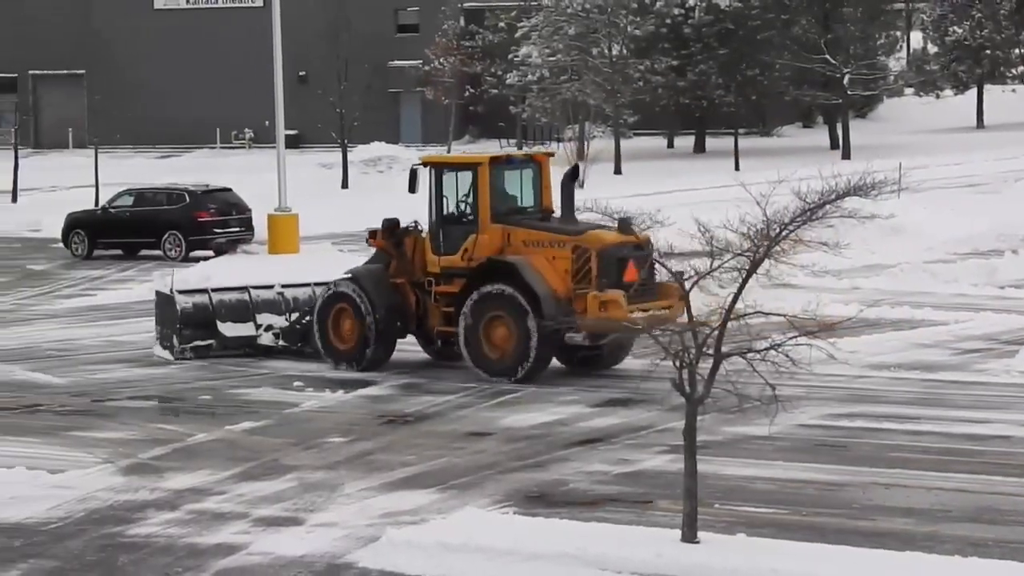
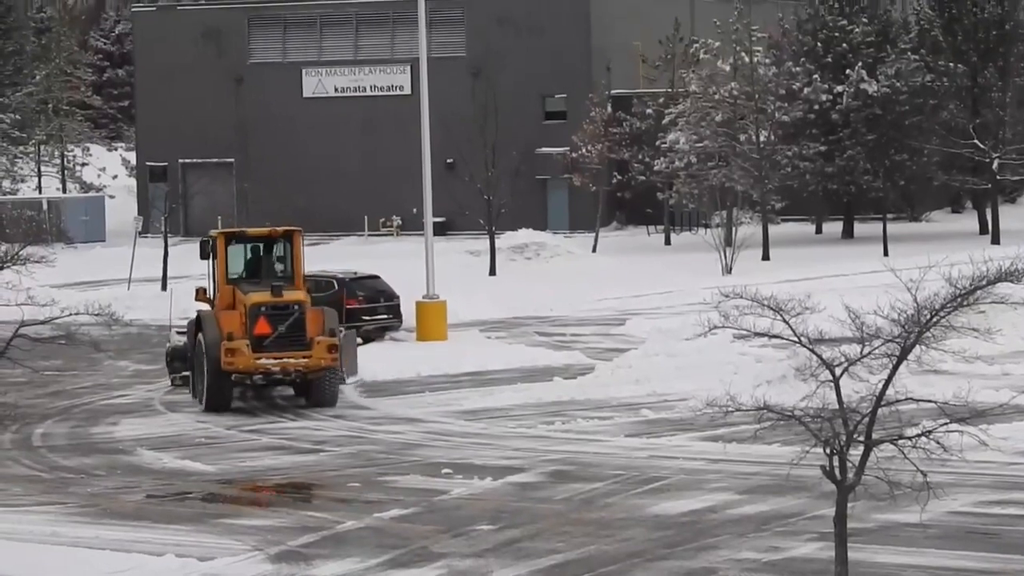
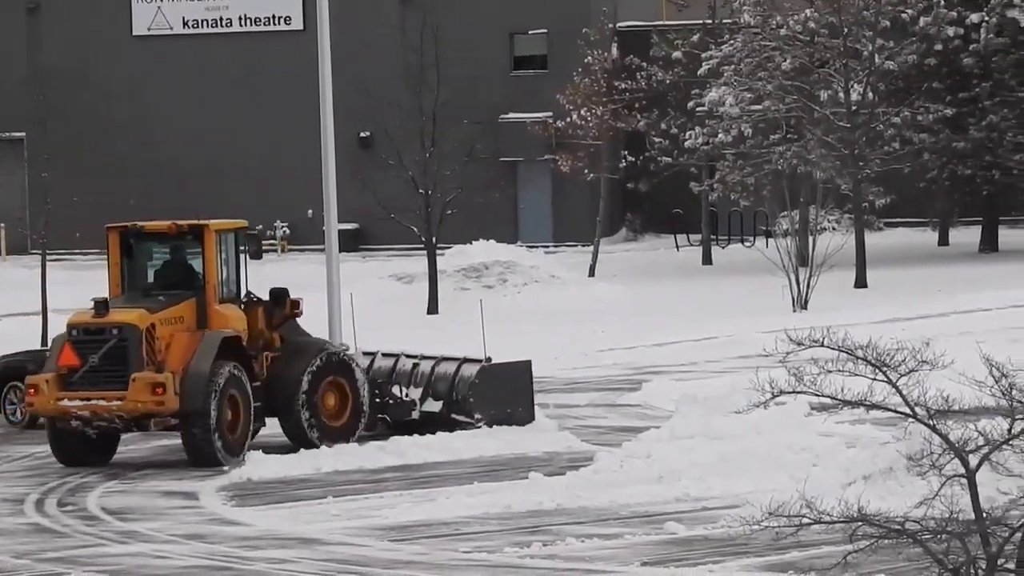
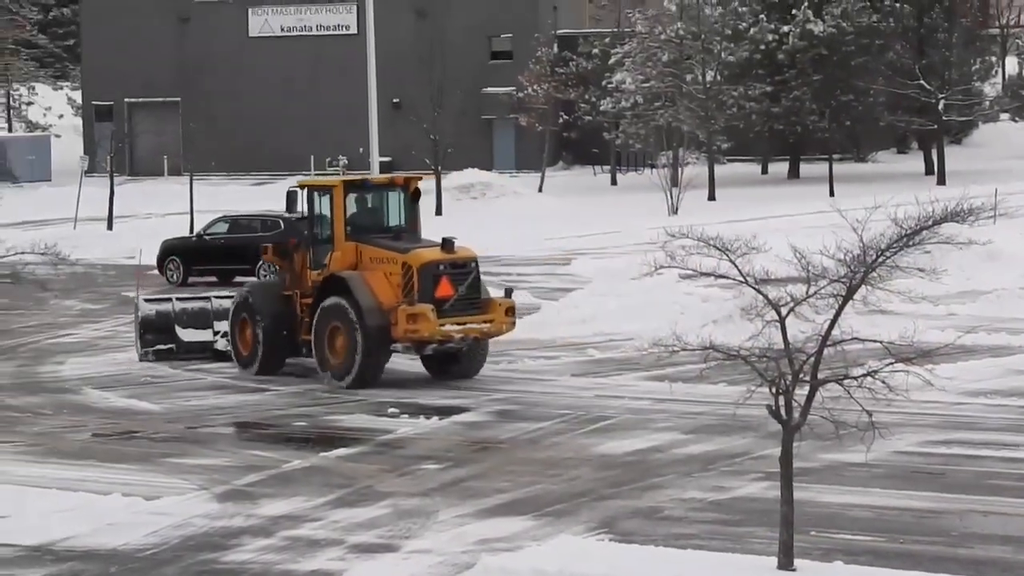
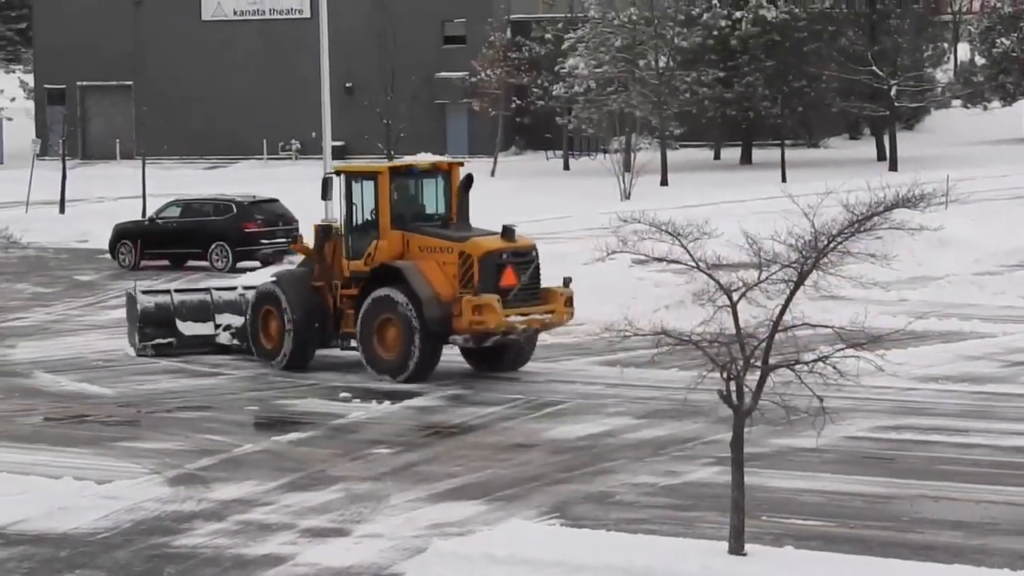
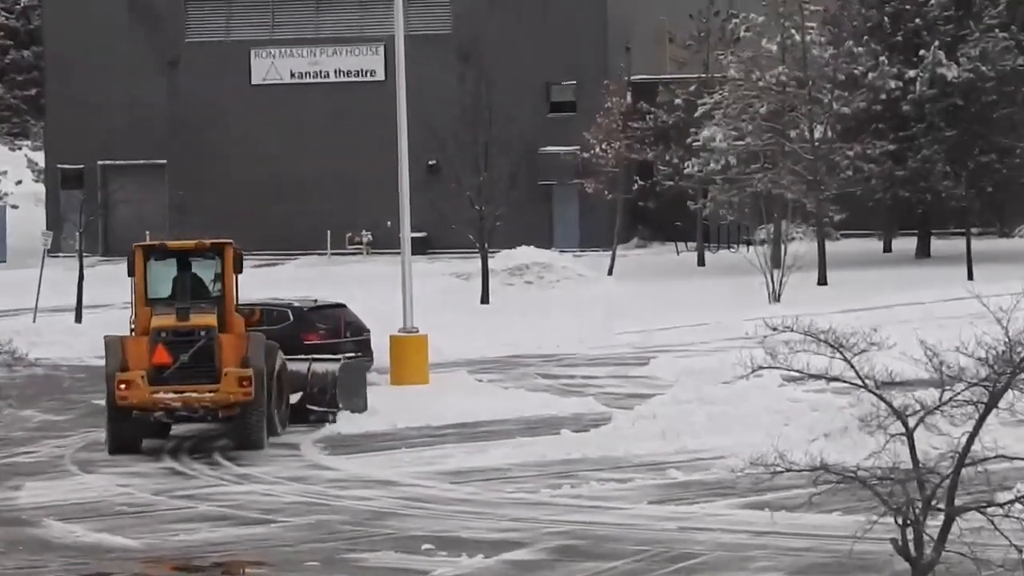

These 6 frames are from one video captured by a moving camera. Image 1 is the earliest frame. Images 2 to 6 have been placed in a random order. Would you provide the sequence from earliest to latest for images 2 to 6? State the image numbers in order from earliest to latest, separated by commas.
5, 4, 2, 6, 3
